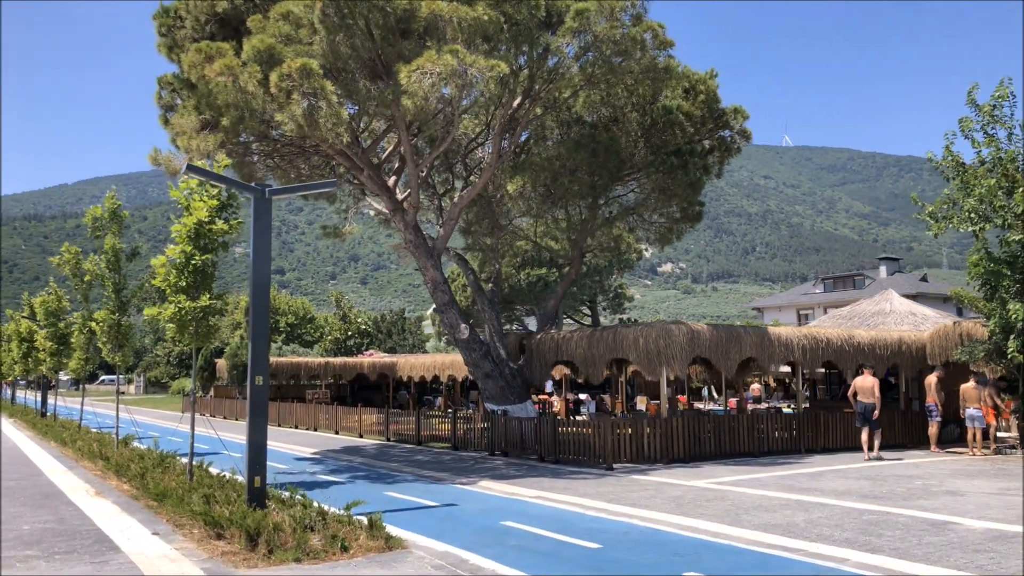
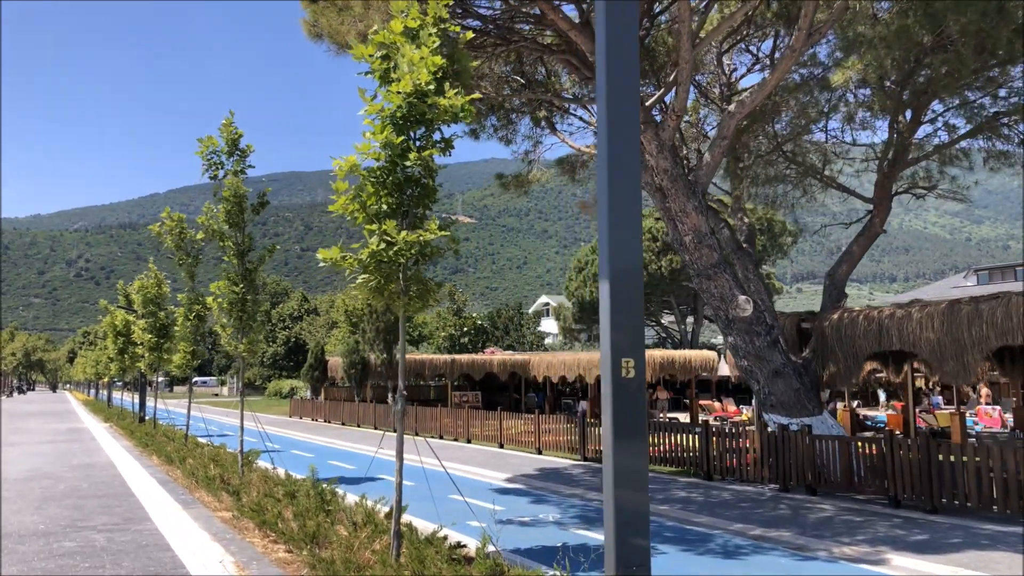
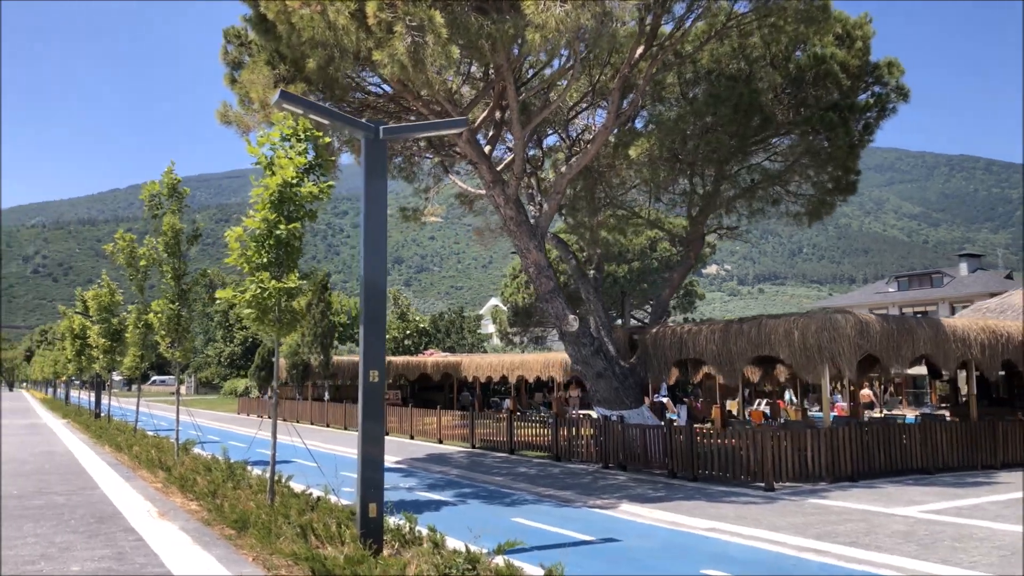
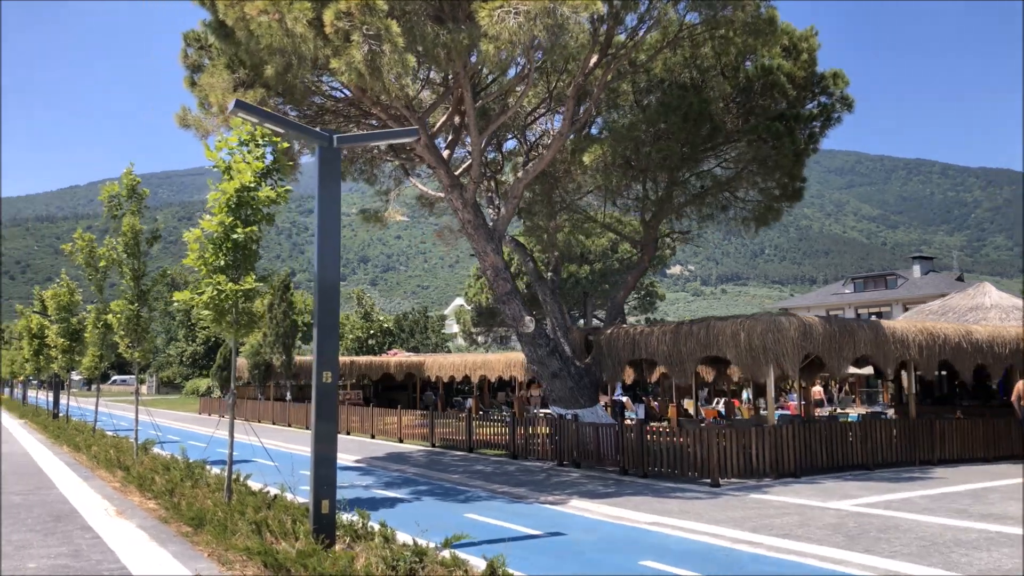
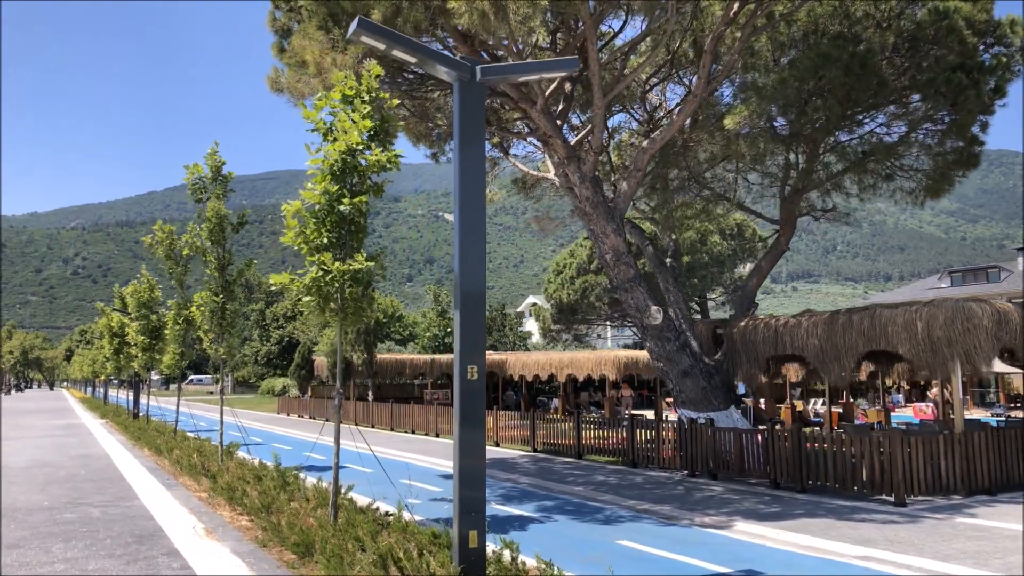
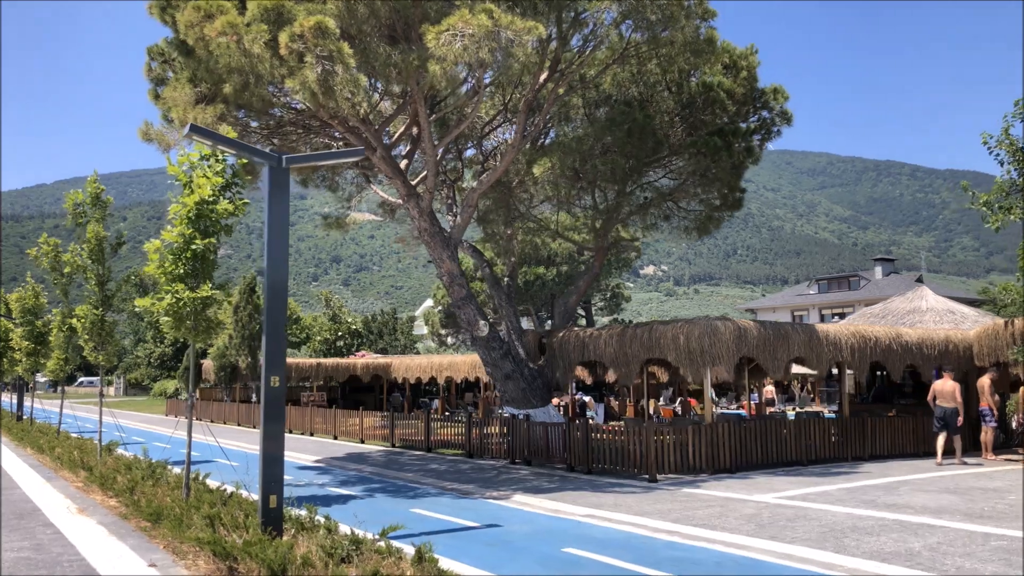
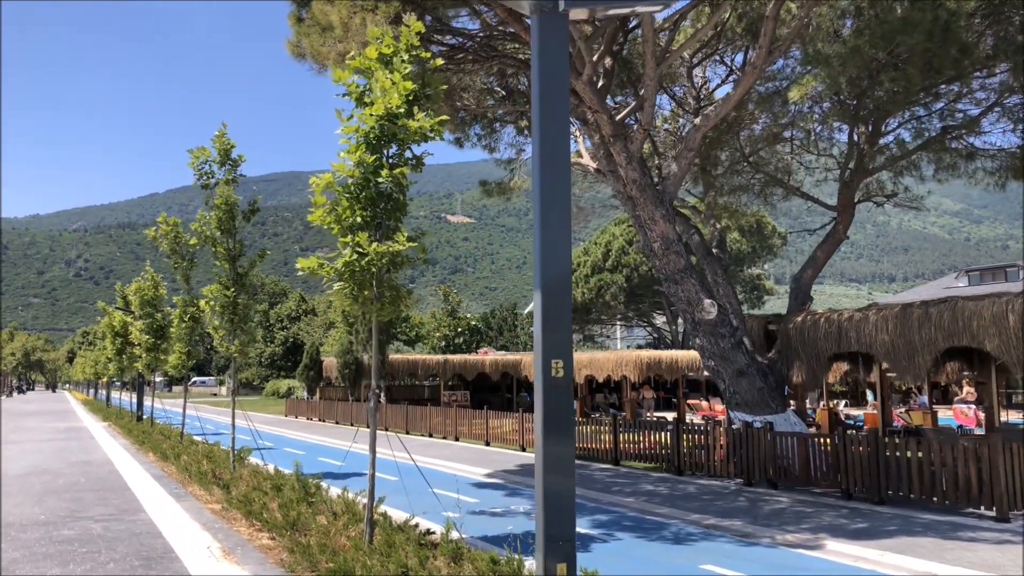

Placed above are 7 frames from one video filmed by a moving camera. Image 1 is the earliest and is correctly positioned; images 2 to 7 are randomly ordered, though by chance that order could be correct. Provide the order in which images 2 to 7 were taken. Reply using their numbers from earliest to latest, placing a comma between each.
6, 4, 3, 5, 7, 2
